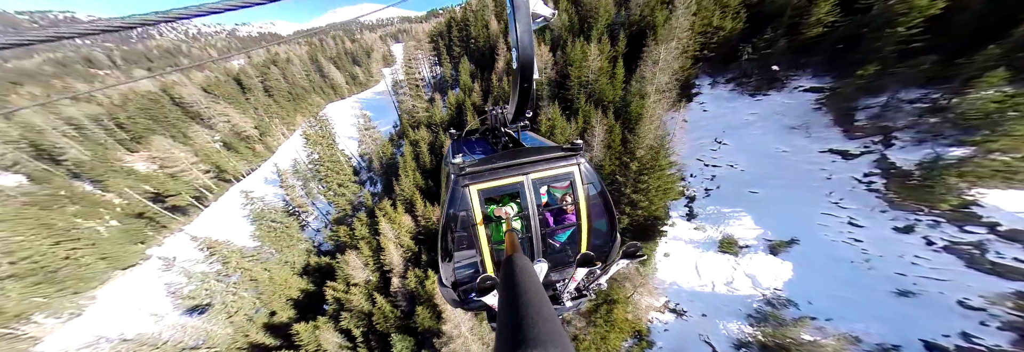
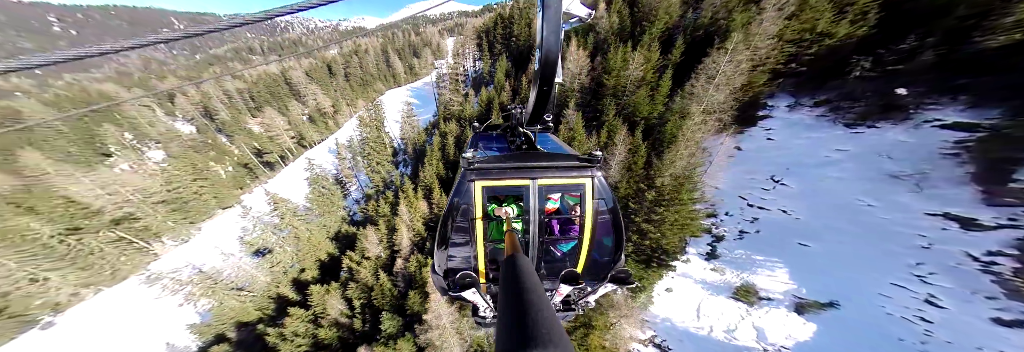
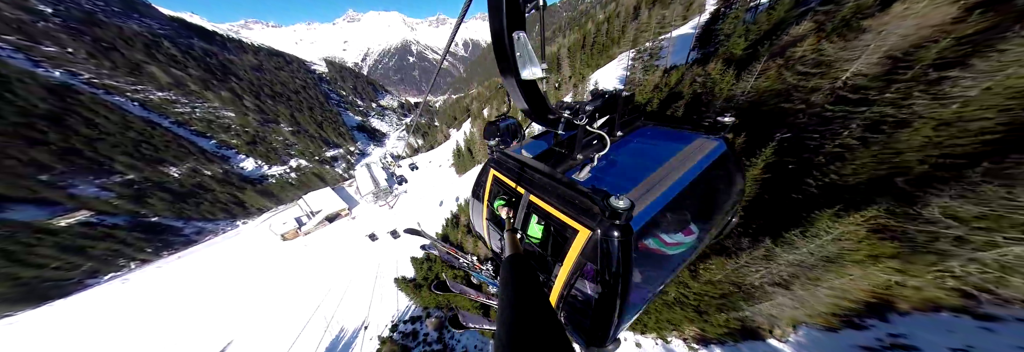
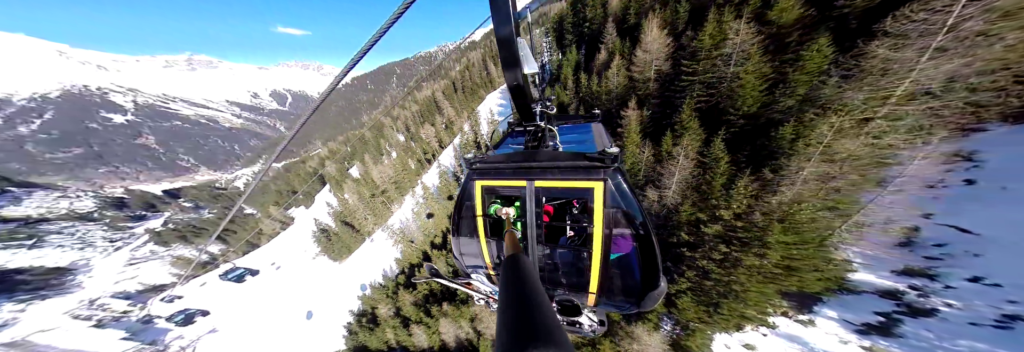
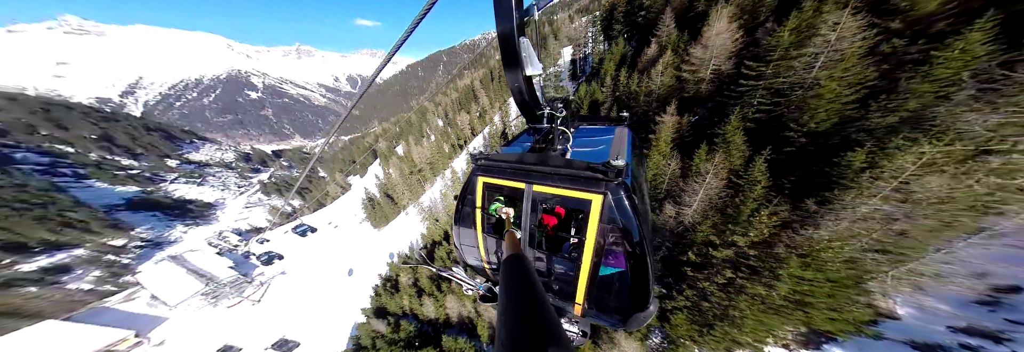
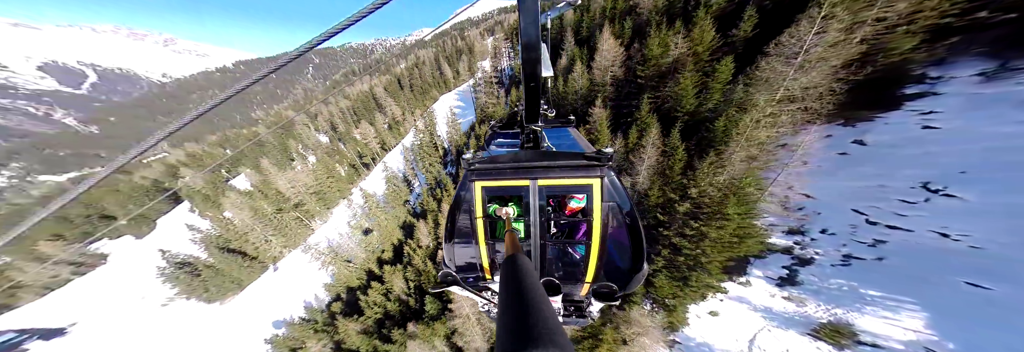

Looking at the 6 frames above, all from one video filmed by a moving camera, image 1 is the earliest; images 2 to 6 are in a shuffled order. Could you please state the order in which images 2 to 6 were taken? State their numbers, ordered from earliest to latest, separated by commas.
2, 6, 4, 5, 3
